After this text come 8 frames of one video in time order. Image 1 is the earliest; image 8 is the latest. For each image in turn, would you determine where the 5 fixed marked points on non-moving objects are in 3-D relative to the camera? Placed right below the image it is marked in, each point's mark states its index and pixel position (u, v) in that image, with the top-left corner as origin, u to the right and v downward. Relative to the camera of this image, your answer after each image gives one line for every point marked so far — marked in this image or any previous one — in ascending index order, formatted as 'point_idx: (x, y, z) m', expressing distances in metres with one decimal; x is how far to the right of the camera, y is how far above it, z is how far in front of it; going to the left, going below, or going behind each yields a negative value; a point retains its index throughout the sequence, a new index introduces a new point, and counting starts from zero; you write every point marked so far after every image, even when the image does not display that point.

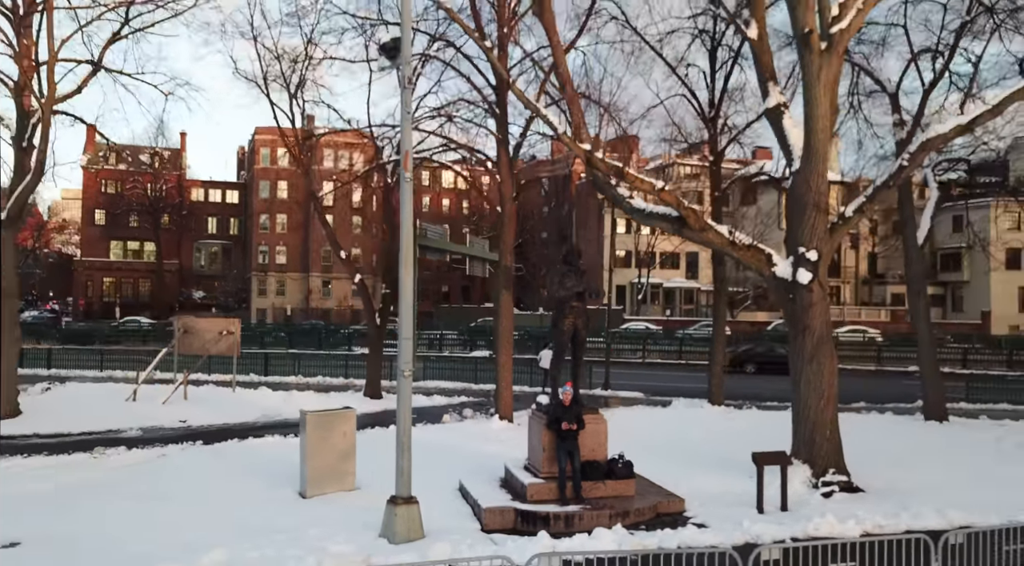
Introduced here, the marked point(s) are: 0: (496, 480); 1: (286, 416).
0: (-0.2, -2.2, +9.6) m
1: (-4.0, -2.4, +15.4) m
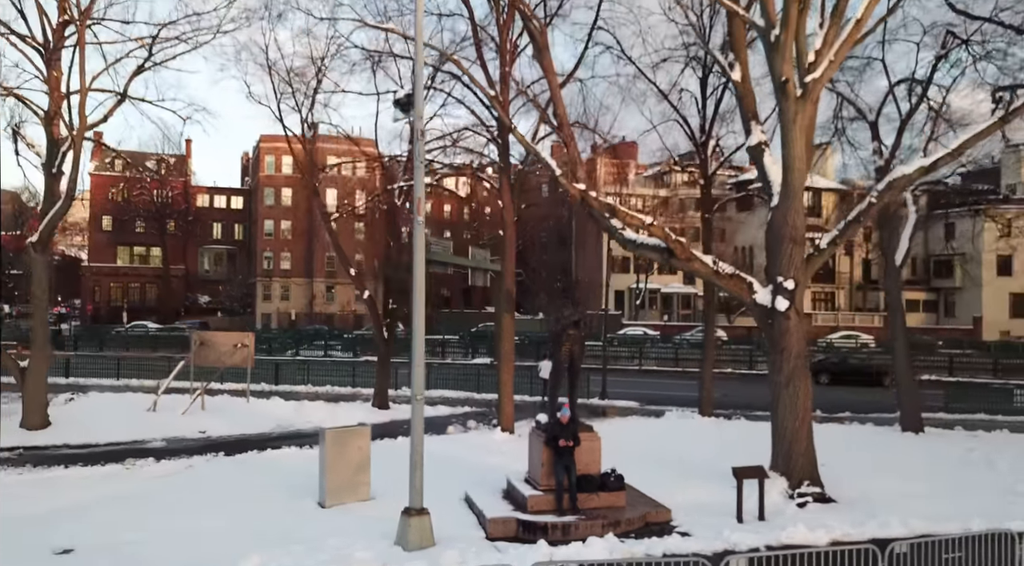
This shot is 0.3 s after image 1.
0: (-0.2, -2.6, +10.5) m
1: (-4.0, -2.7, +16.3) m
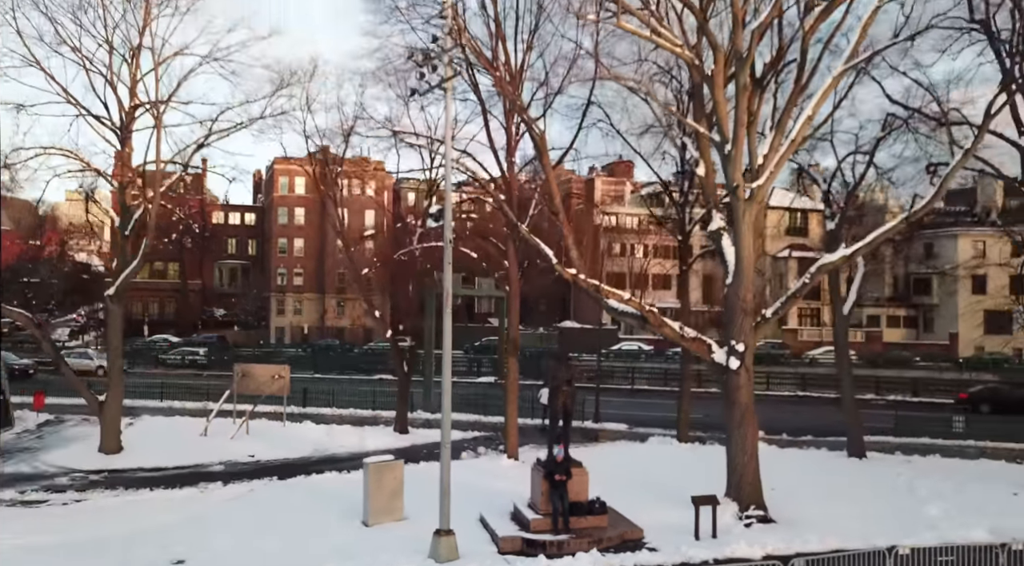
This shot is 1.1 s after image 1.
0: (-0.1, -3.6, +13.1) m
1: (-3.9, -3.7, +18.9) m
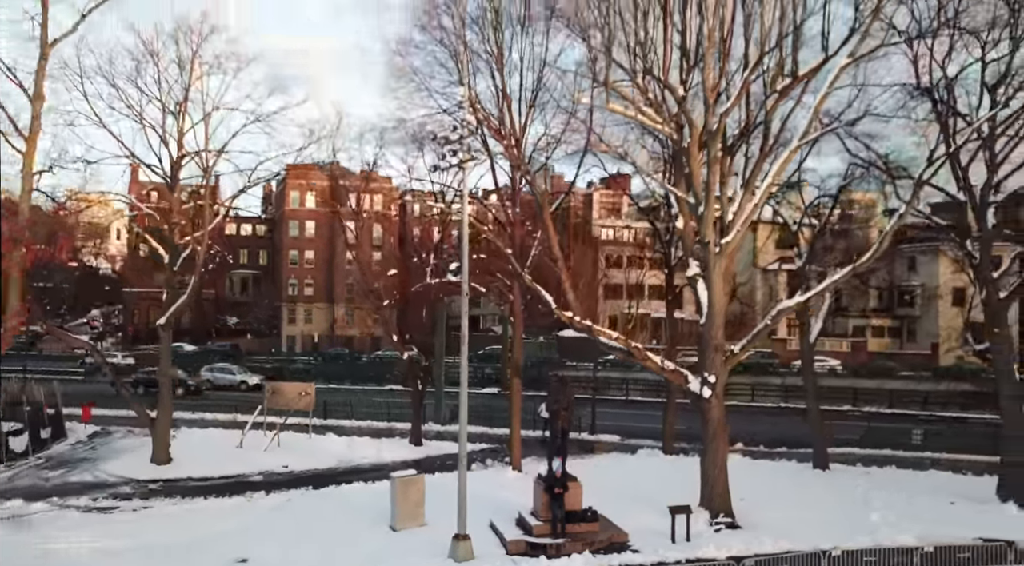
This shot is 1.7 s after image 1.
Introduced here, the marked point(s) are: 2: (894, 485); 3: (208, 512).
0: (0.0, -4.3, +15.5) m
1: (-3.8, -4.4, +21.3) m
2: (+8.2, -4.3, +18.5) m
3: (-5.8, -4.4, +16.5) m
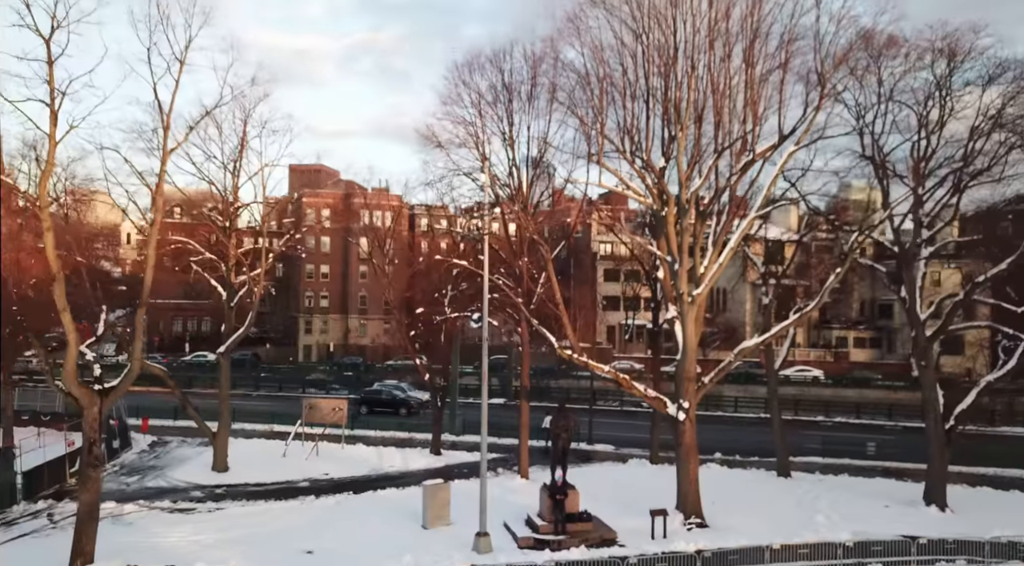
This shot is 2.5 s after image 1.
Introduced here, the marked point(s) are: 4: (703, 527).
0: (+0.2, -5.3, +18.9) m
1: (-3.6, -5.4, +24.8) m
2: (+8.5, -5.3, +22.0) m
3: (-5.6, -5.4, +19.9) m
4: (+4.2, -5.3, +18.8) m
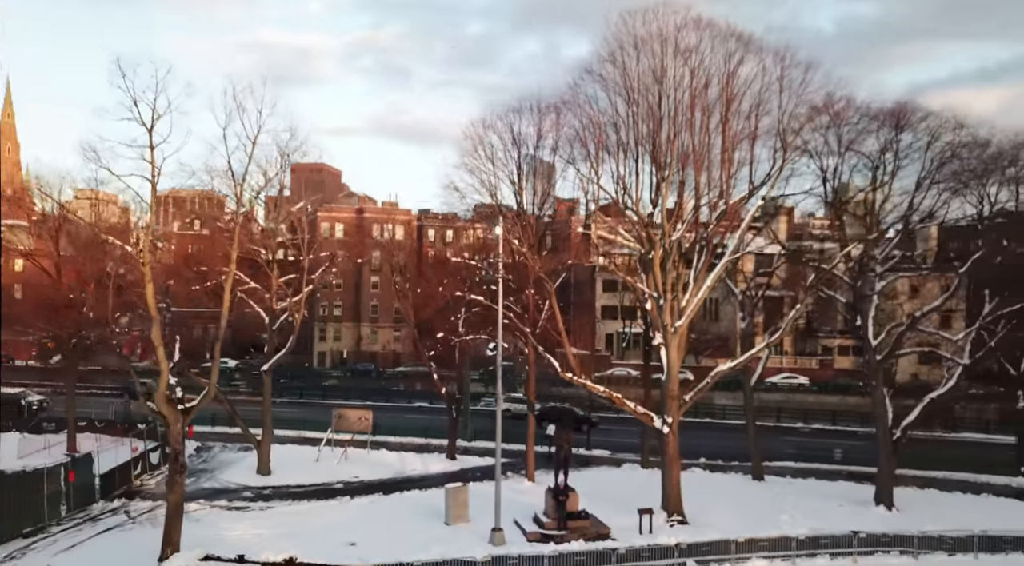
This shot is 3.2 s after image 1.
0: (+0.5, -6.1, +22.3) m
1: (-3.4, -6.2, +28.1) m
2: (+8.7, -6.2, +25.4) m
3: (-5.4, -6.2, +23.3) m
4: (+4.4, -6.2, +22.2) m
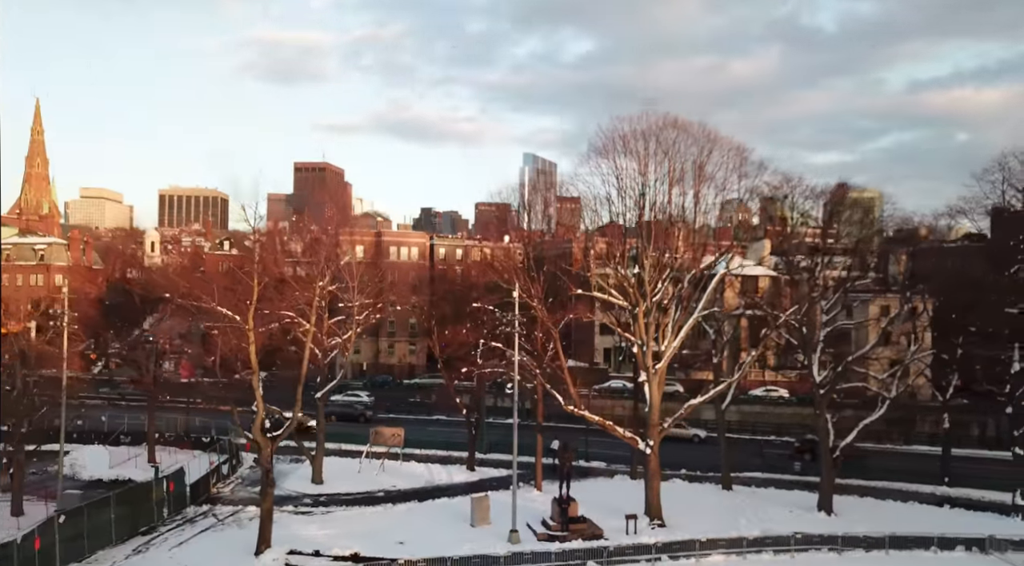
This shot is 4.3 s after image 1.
0: (+0.9, -7.8, +27.9) m
1: (-2.9, -7.8, +33.7) m
2: (+9.1, -7.8, +31.0) m
3: (-4.9, -7.8, +28.9) m
4: (+4.8, -7.9, +27.8) m
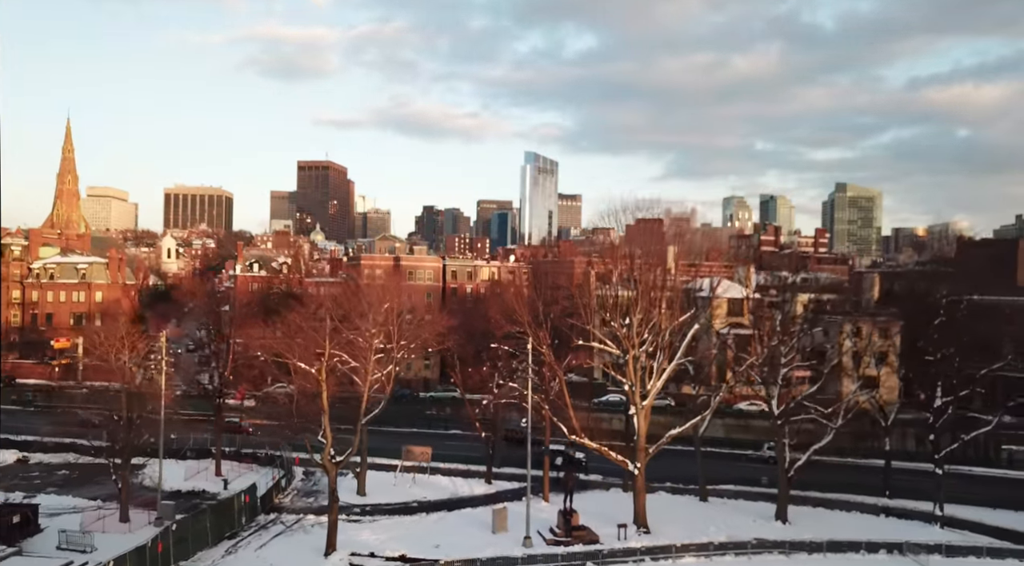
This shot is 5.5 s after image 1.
0: (+1.4, -9.8, +34.4) m
1: (-2.4, -9.8, +40.2) m
2: (+9.7, -9.9, +37.4) m
3: (-4.4, -9.9, +35.4) m
4: (+5.4, -10.0, +34.3) m
